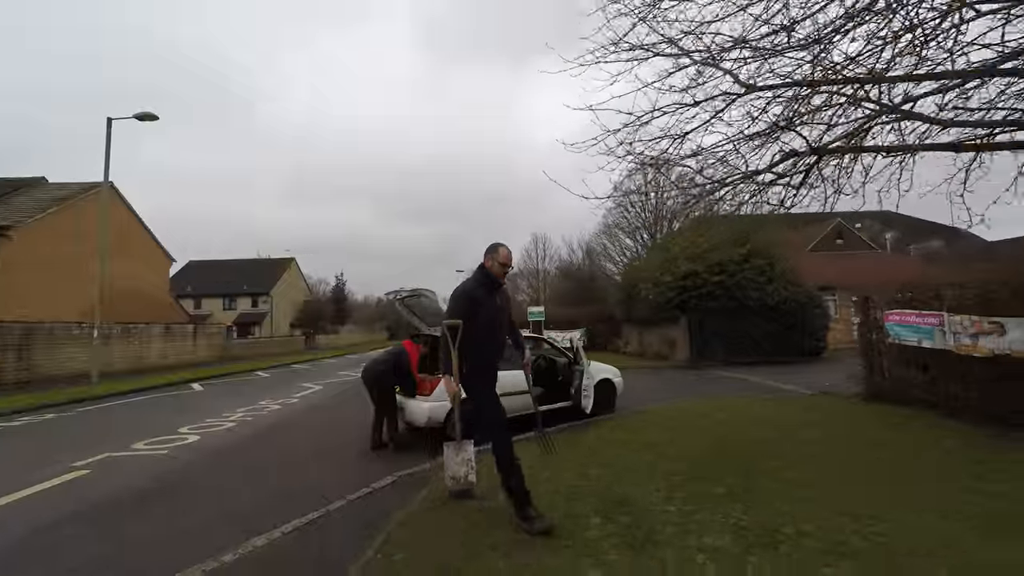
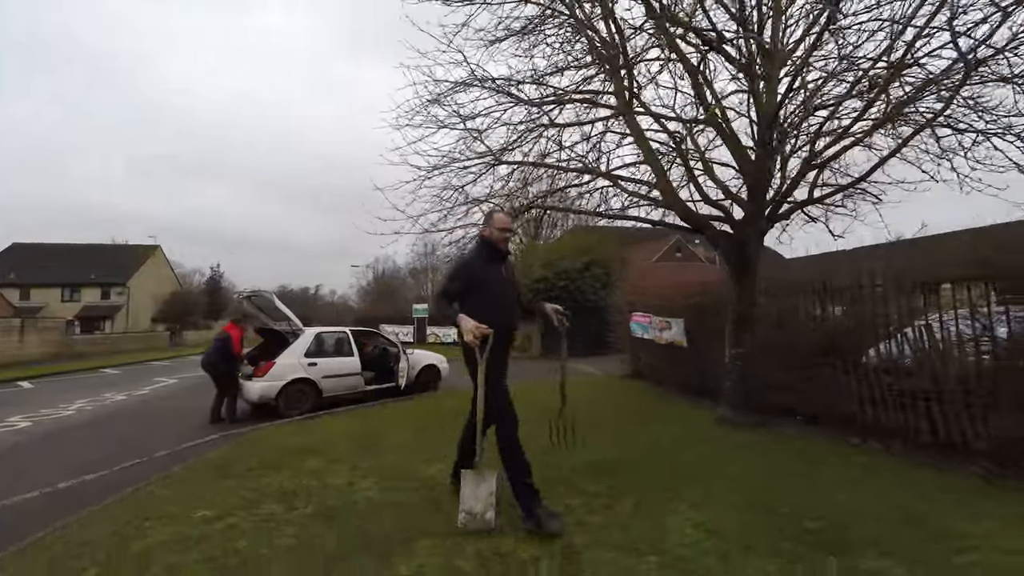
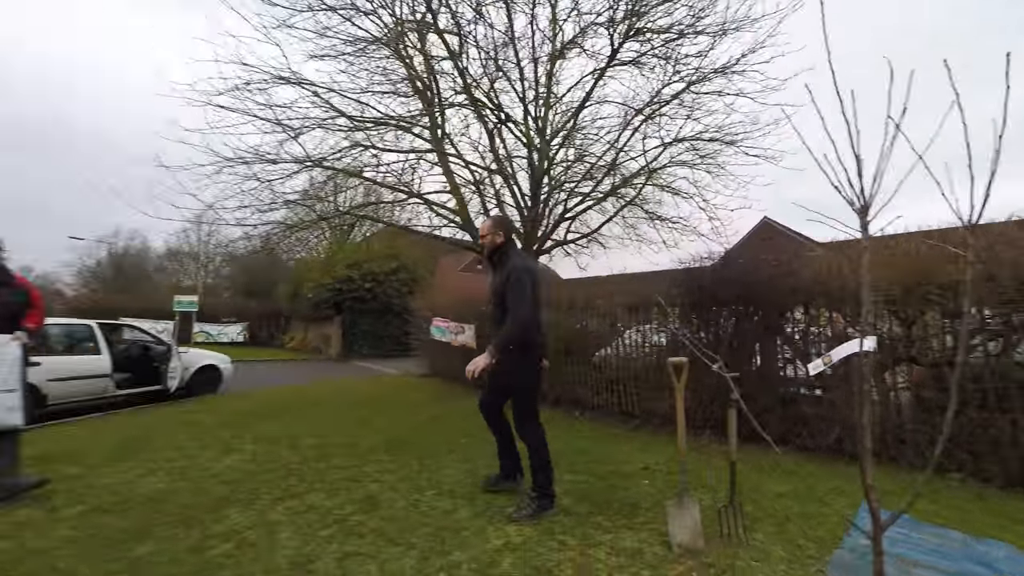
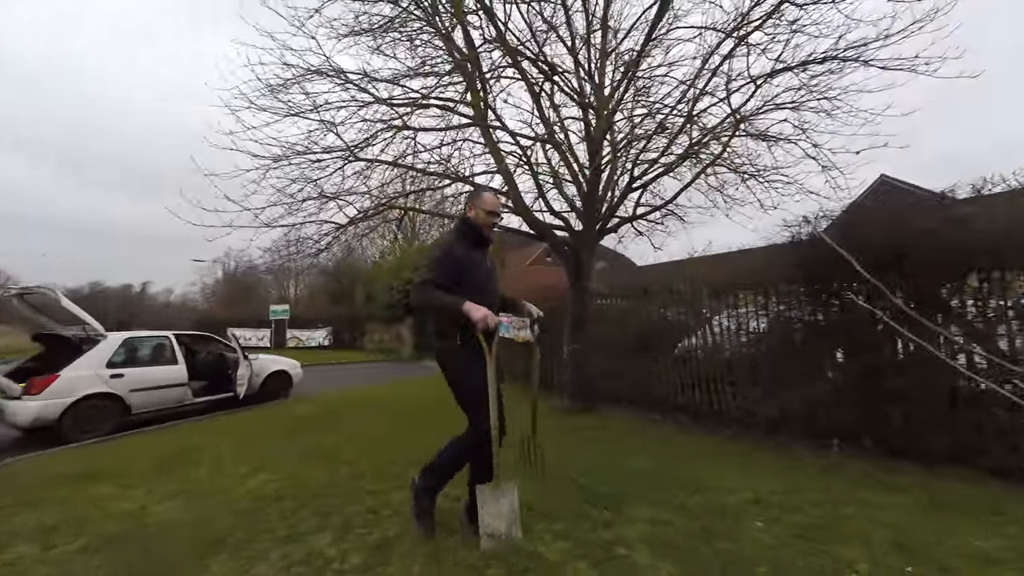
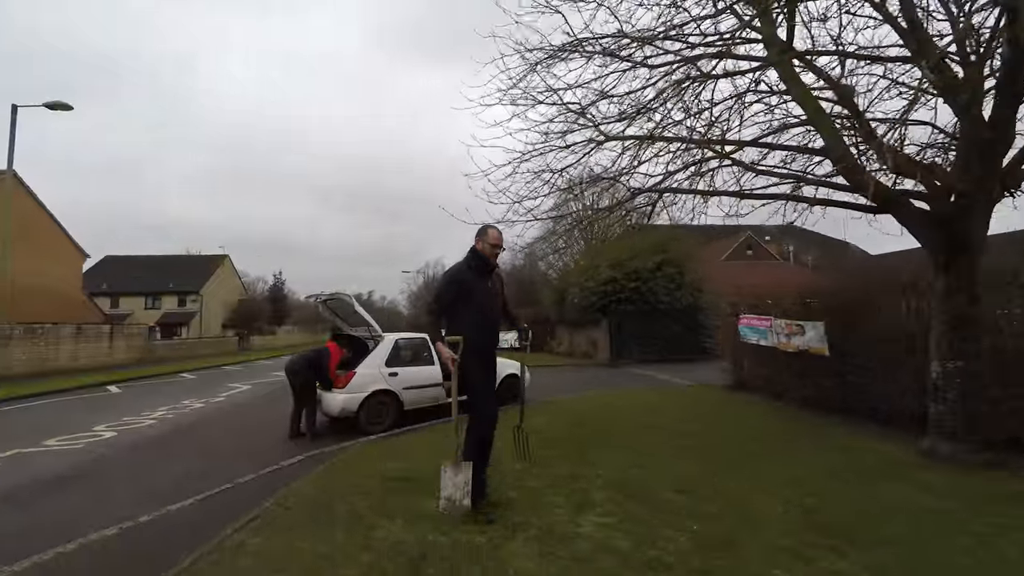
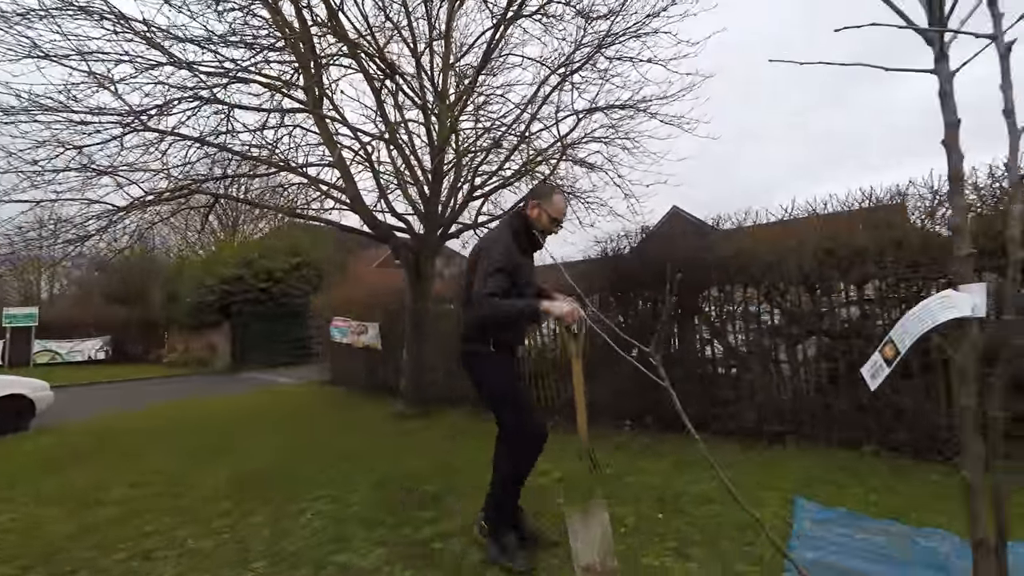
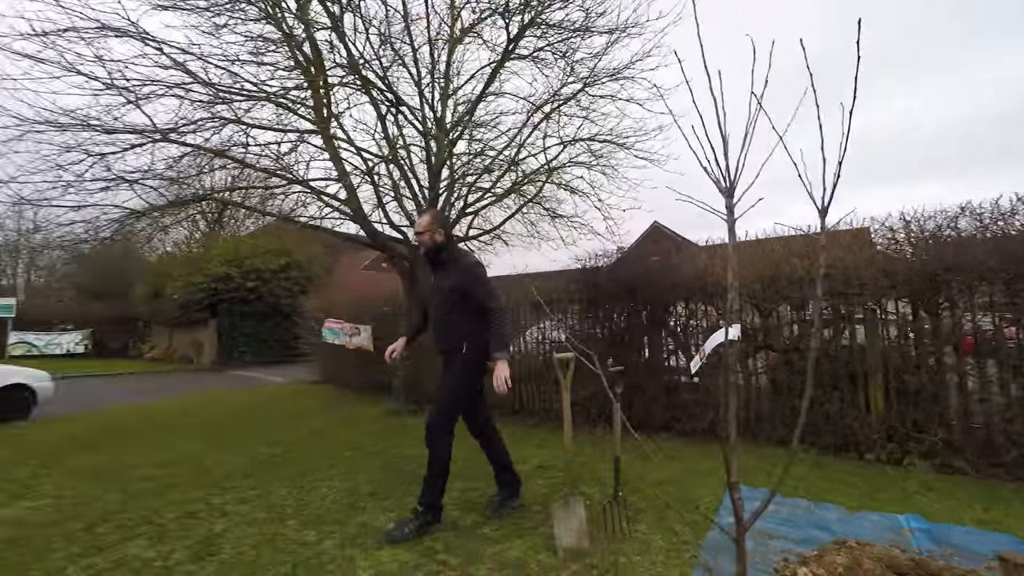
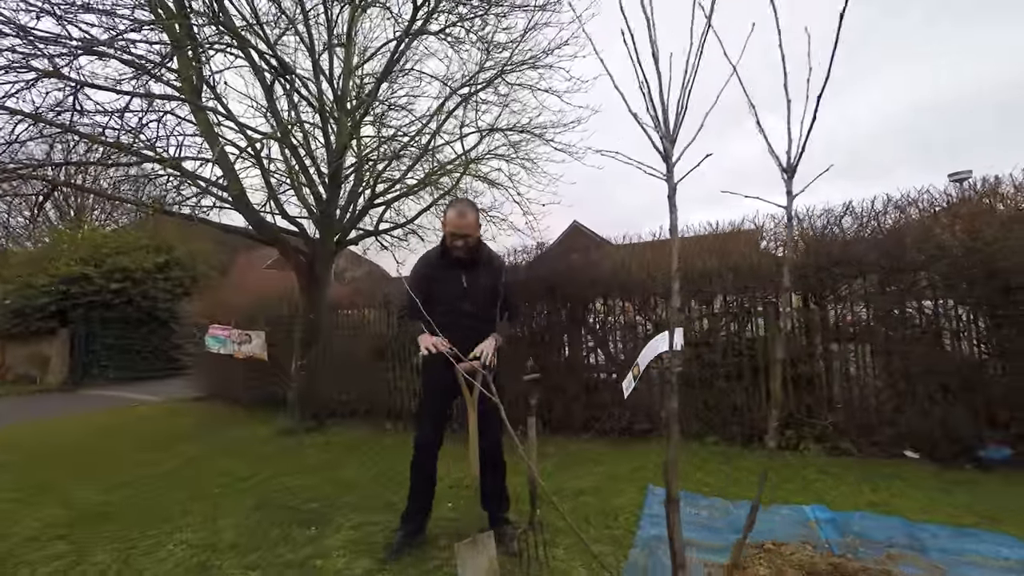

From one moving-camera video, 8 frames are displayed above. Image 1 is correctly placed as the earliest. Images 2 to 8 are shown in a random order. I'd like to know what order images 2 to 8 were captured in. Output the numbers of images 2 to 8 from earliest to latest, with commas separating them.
5, 2, 4, 6, 8, 7, 3
